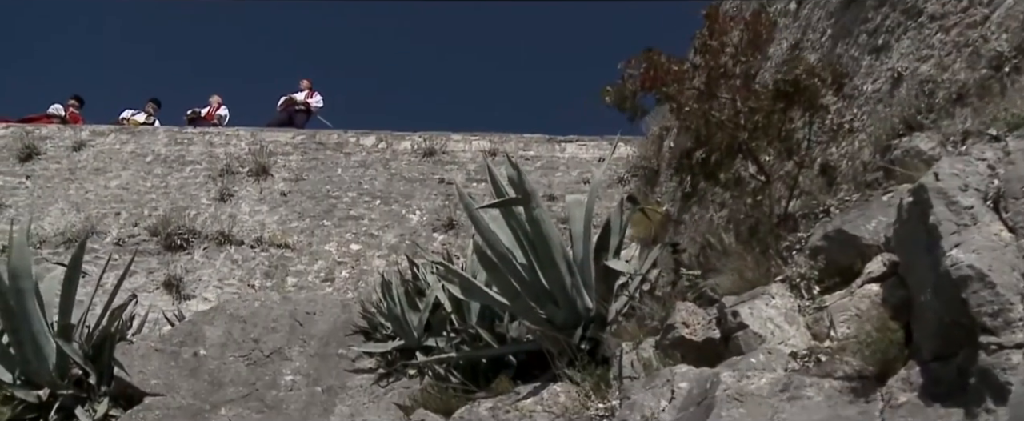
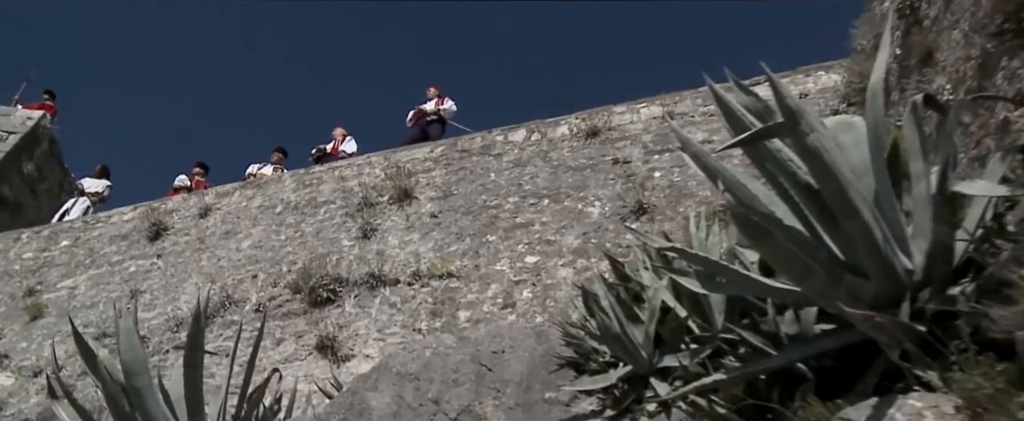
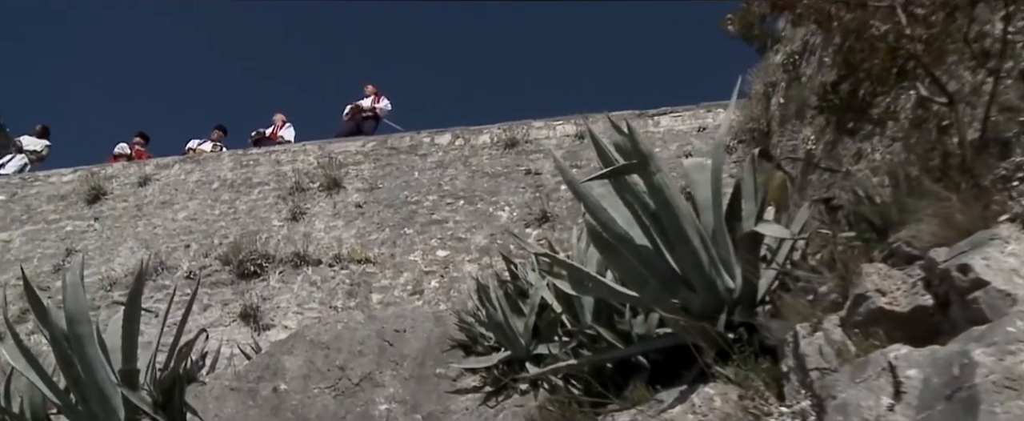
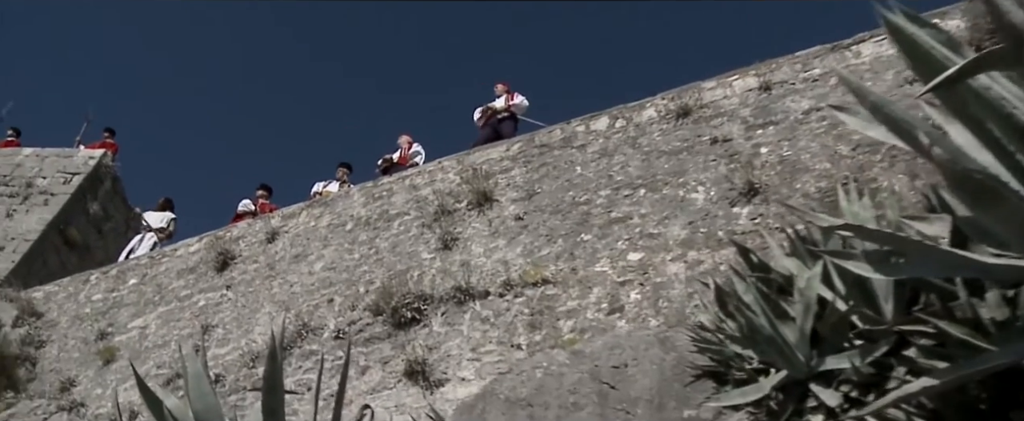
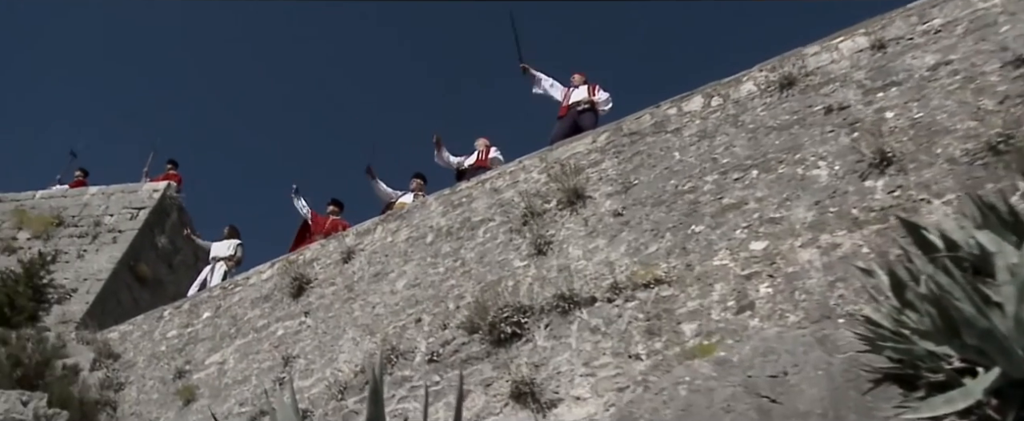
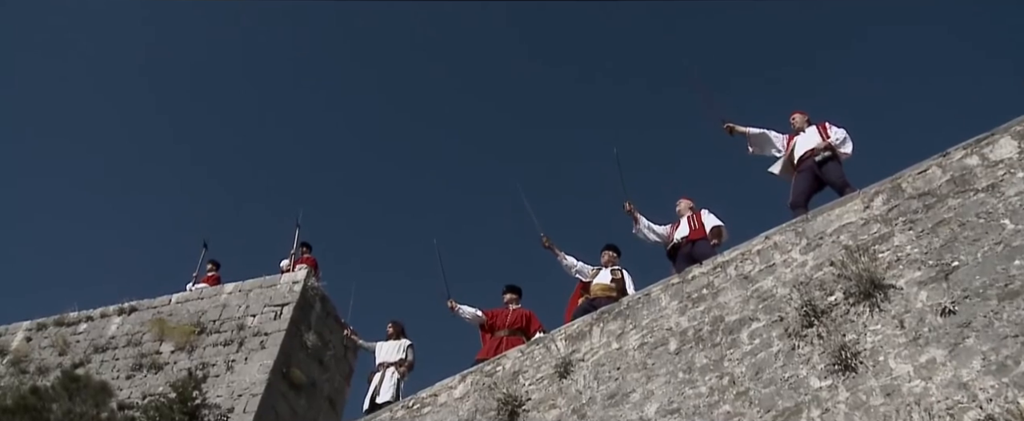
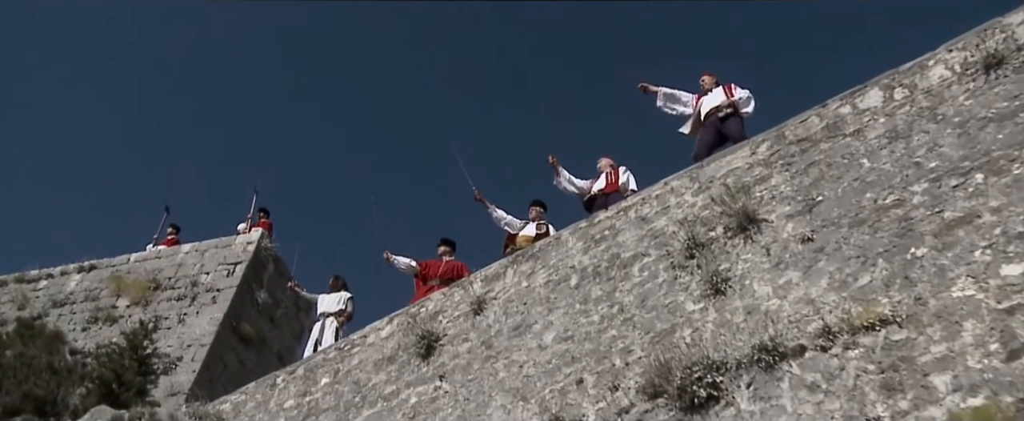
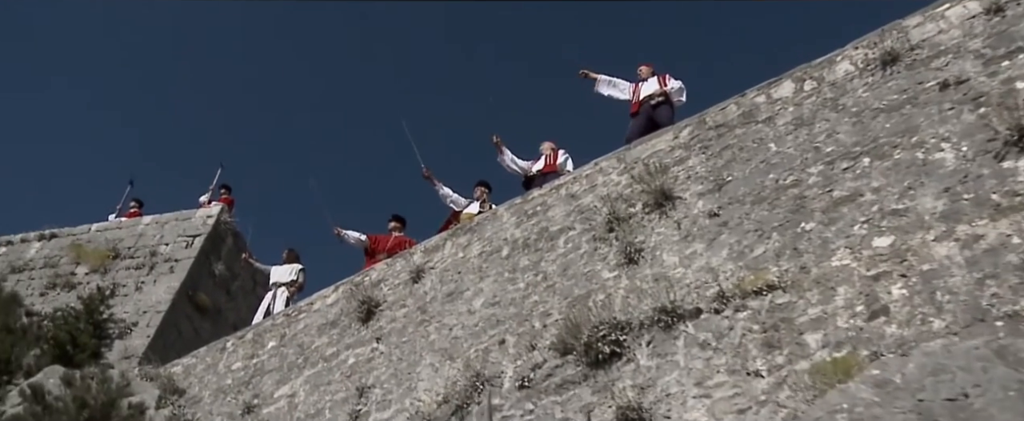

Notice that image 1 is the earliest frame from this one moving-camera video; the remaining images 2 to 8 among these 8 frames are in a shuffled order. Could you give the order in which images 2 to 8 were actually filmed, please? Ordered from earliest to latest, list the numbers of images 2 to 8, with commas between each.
3, 2, 4, 5, 8, 7, 6
